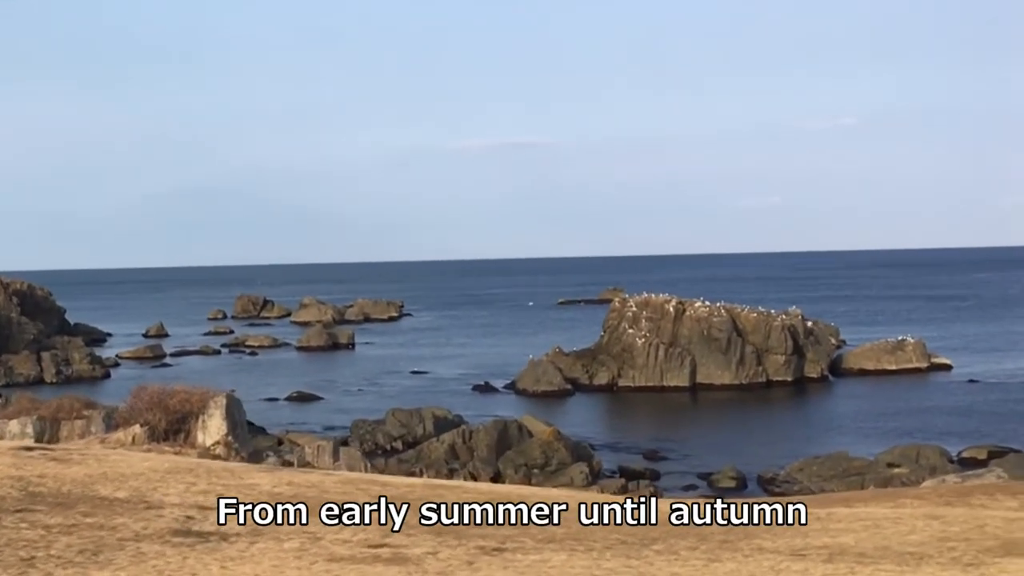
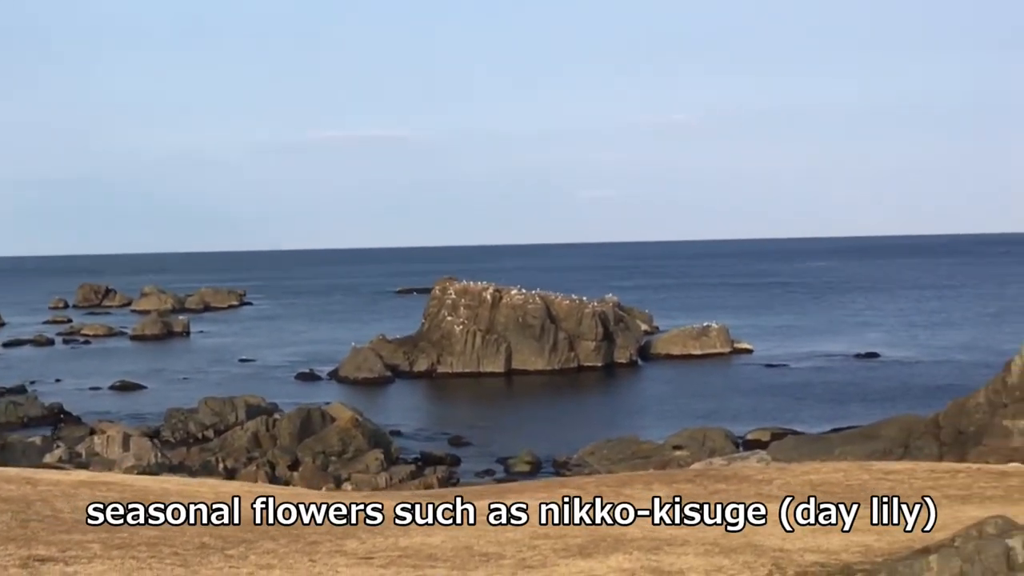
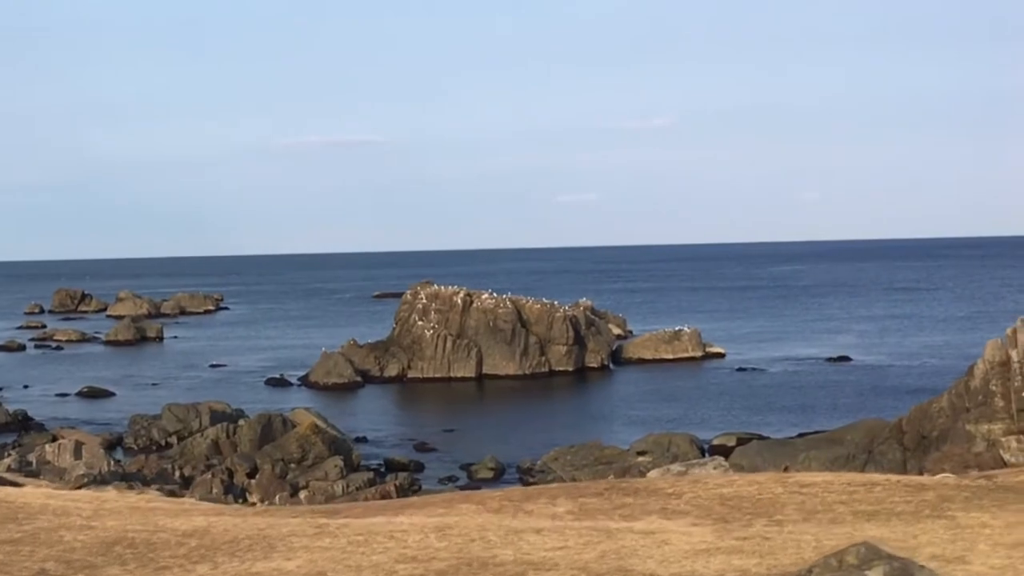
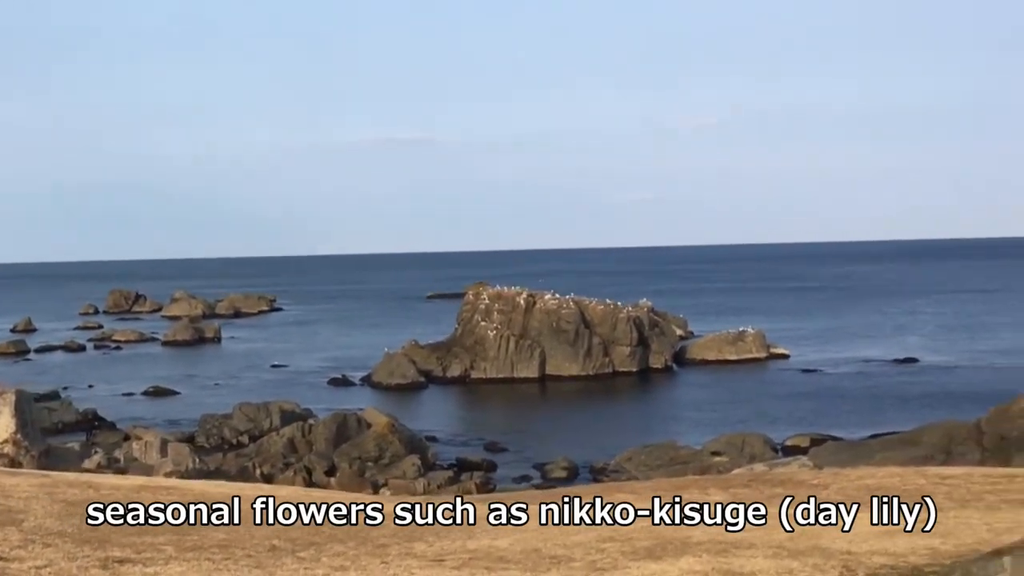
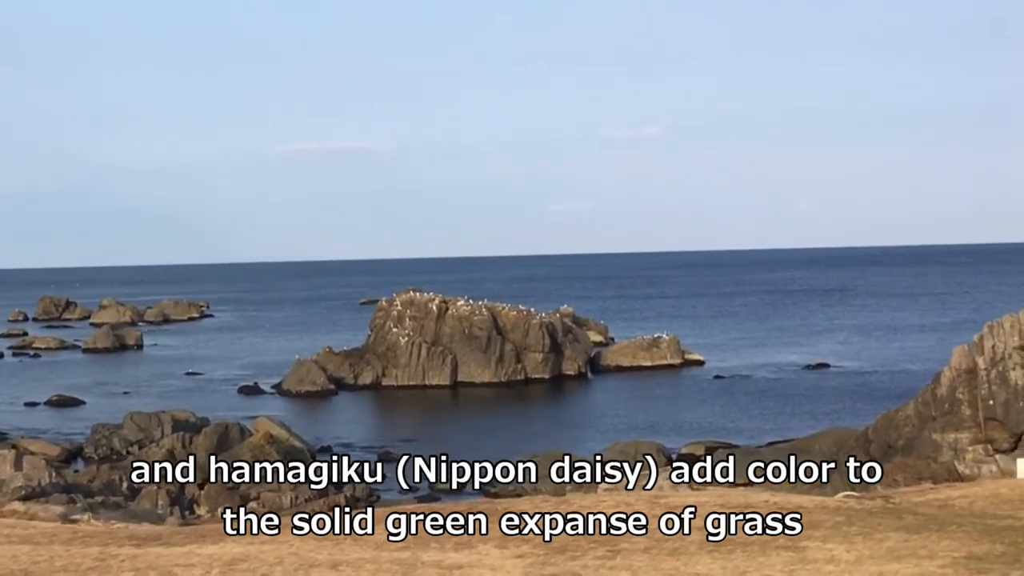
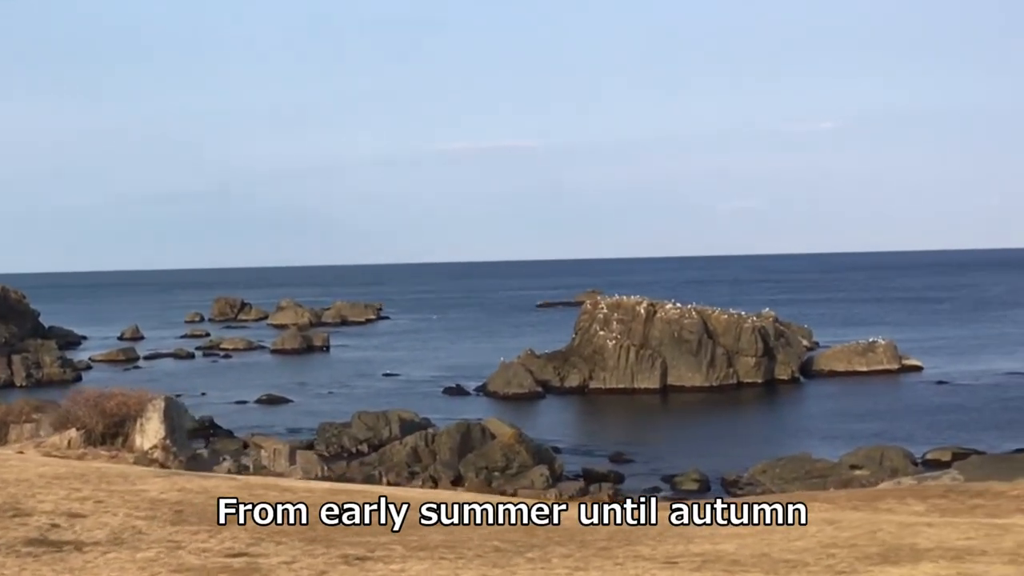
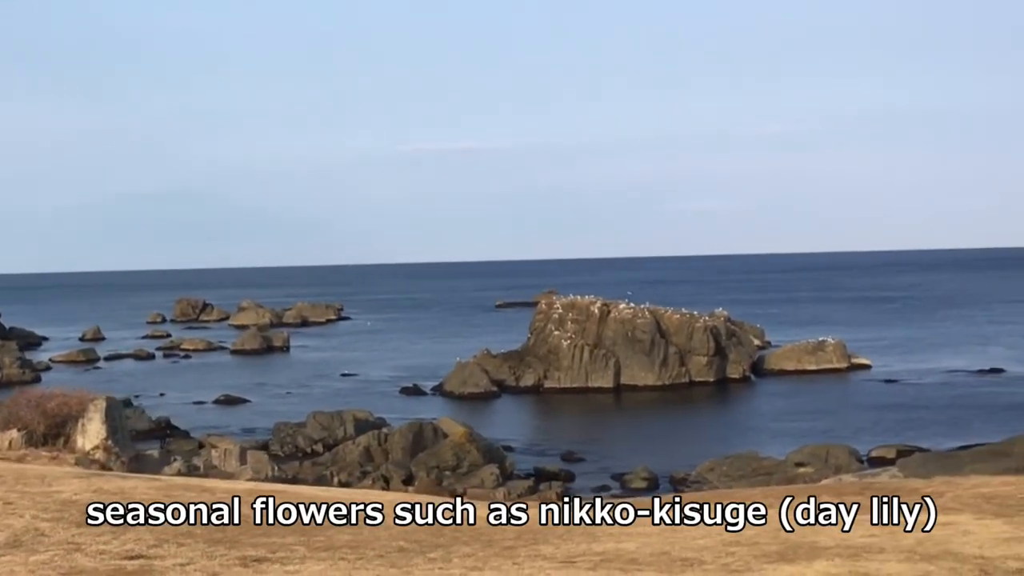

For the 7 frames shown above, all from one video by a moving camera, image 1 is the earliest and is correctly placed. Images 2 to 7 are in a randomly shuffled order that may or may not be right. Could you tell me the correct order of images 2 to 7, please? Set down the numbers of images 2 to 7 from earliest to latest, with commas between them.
6, 7, 4, 2, 3, 5
